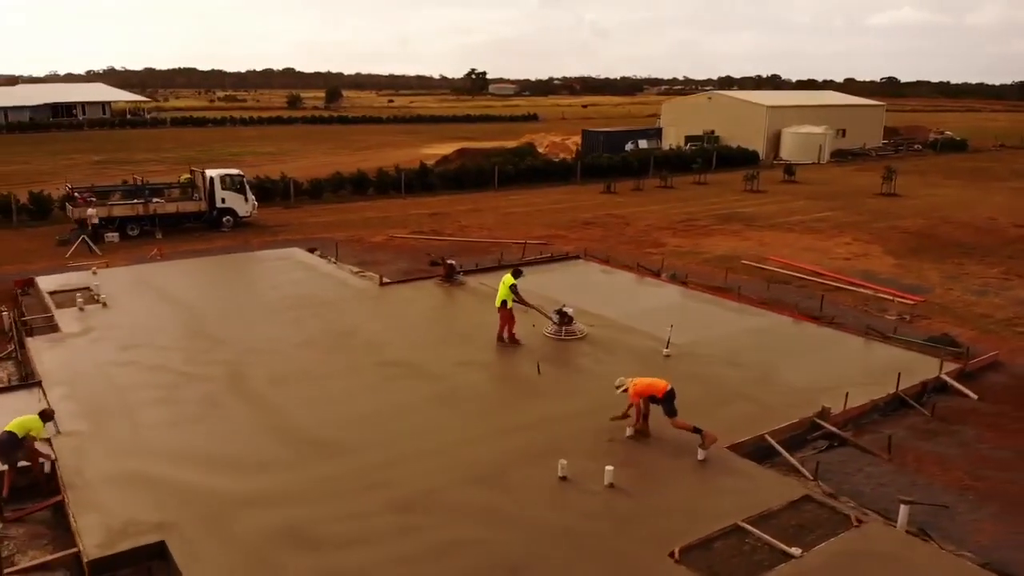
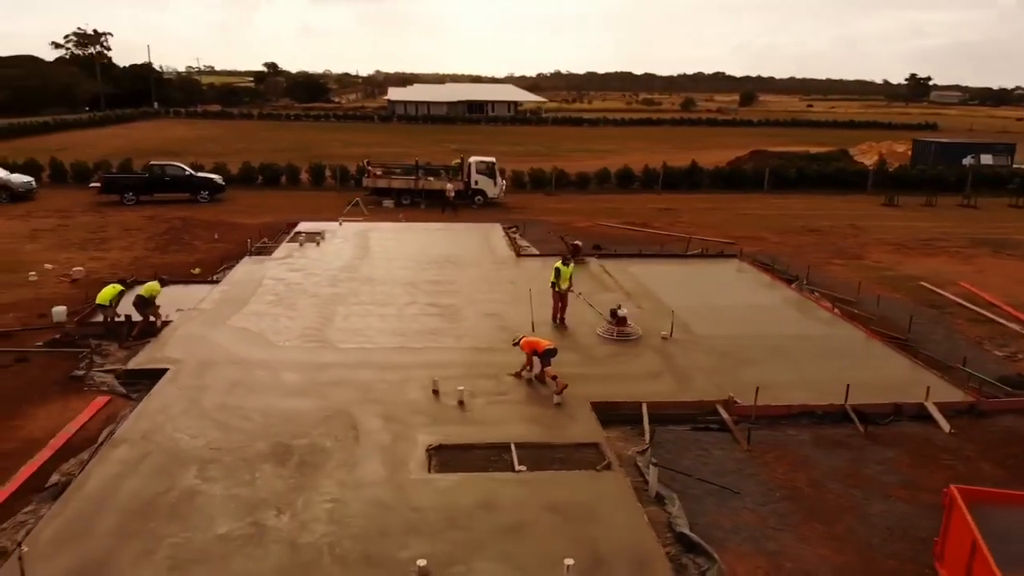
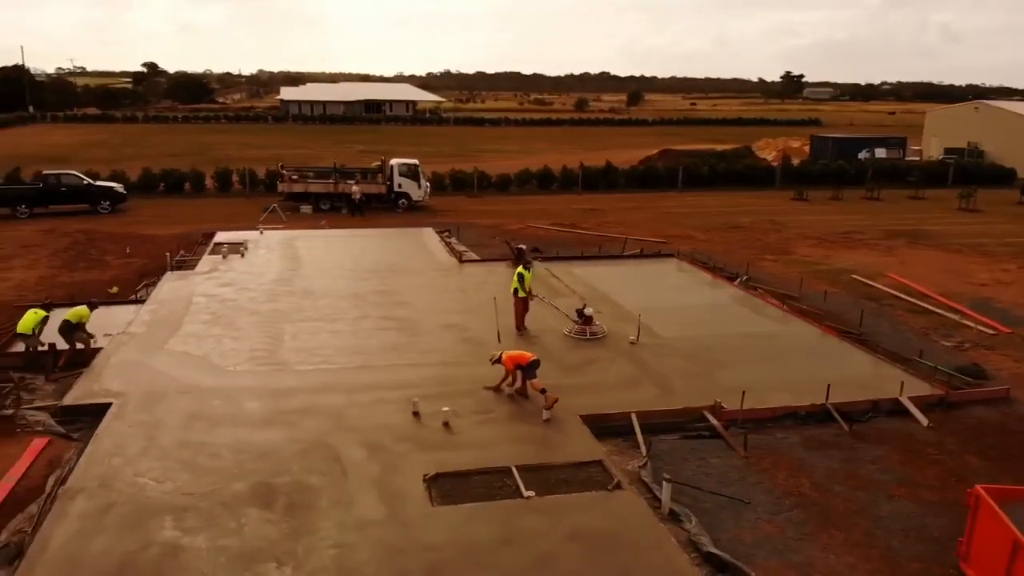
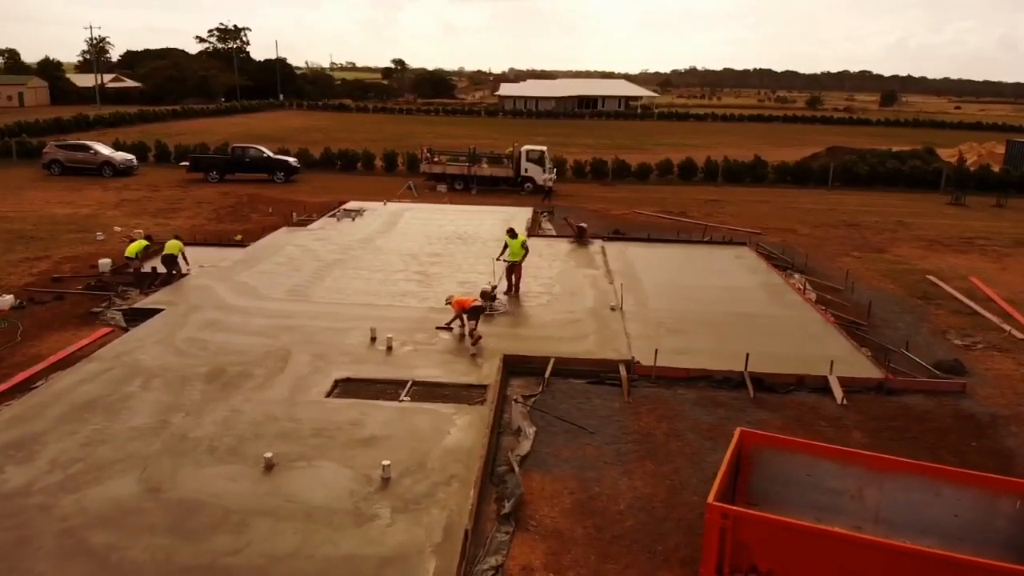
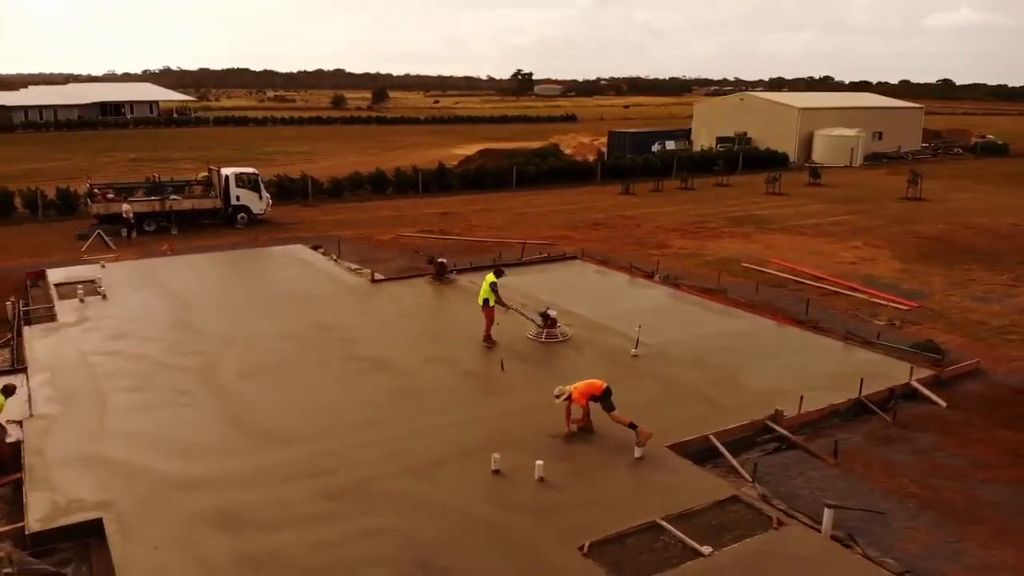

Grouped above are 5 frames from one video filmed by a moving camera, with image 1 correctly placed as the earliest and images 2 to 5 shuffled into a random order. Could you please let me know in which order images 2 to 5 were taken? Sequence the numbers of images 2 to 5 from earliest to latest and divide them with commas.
5, 3, 2, 4
